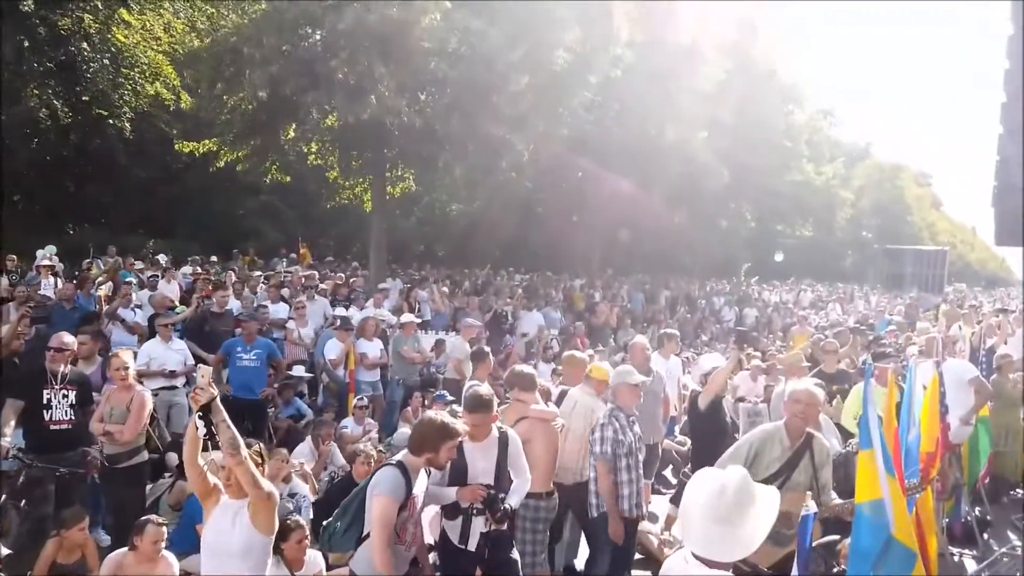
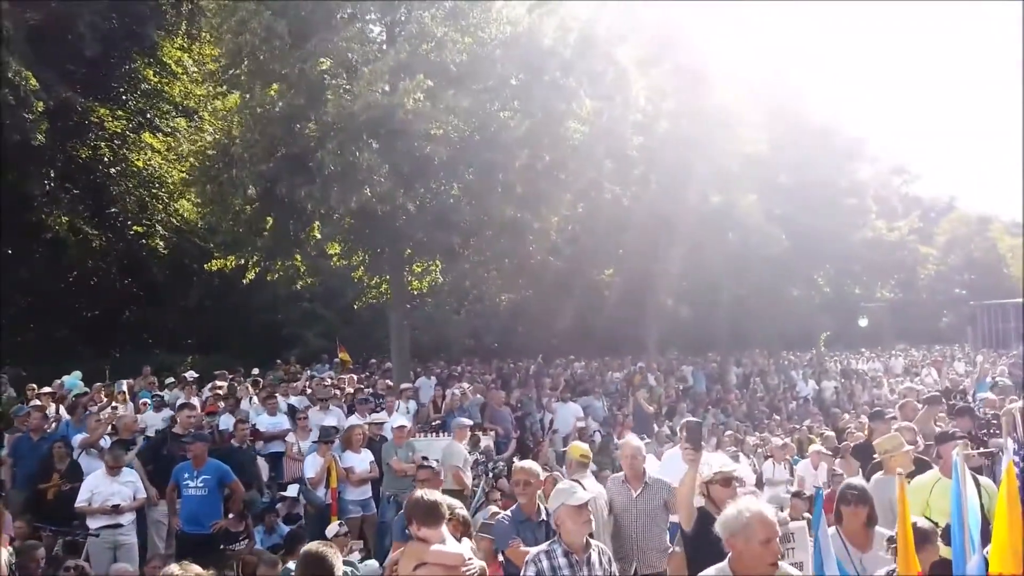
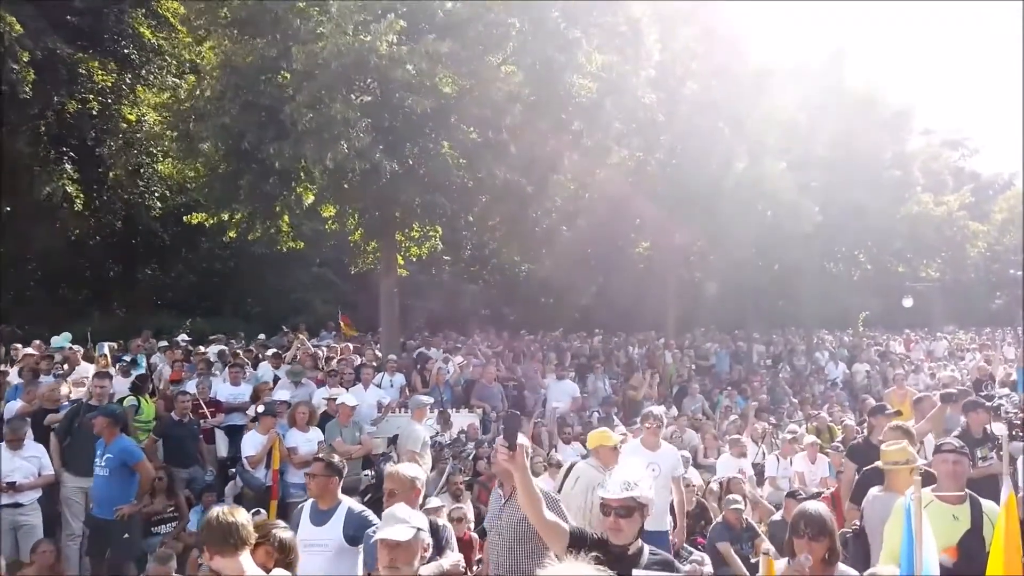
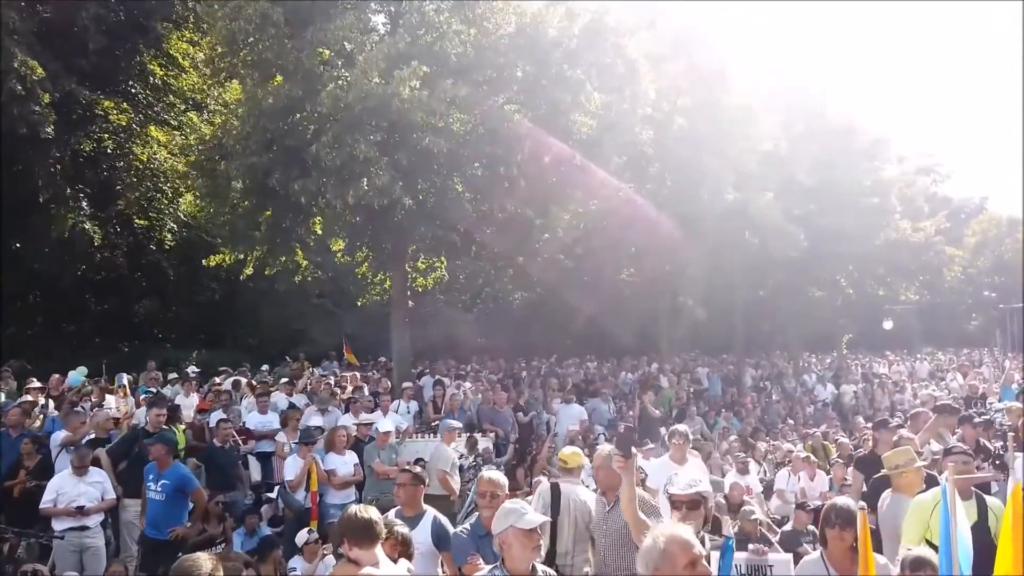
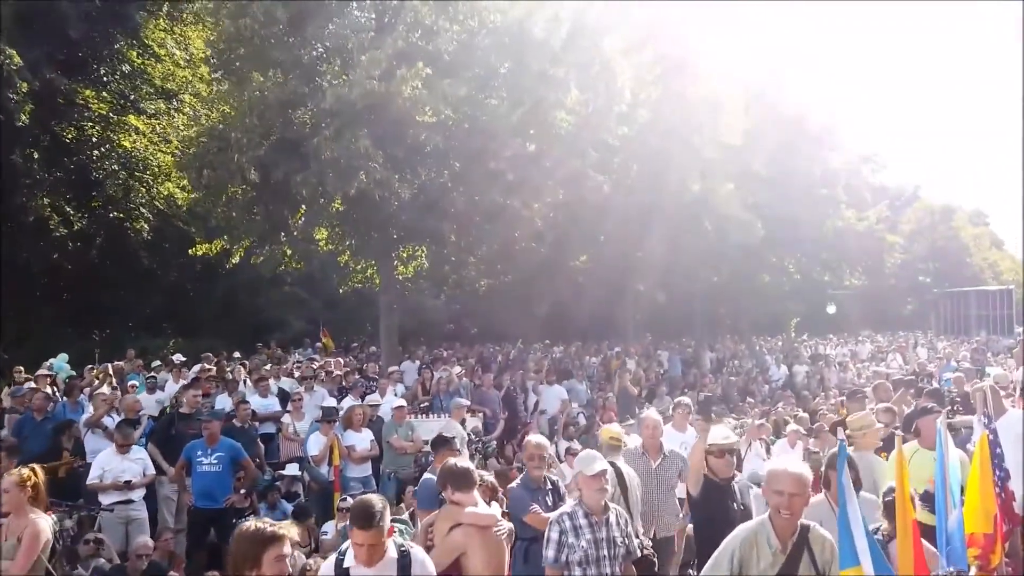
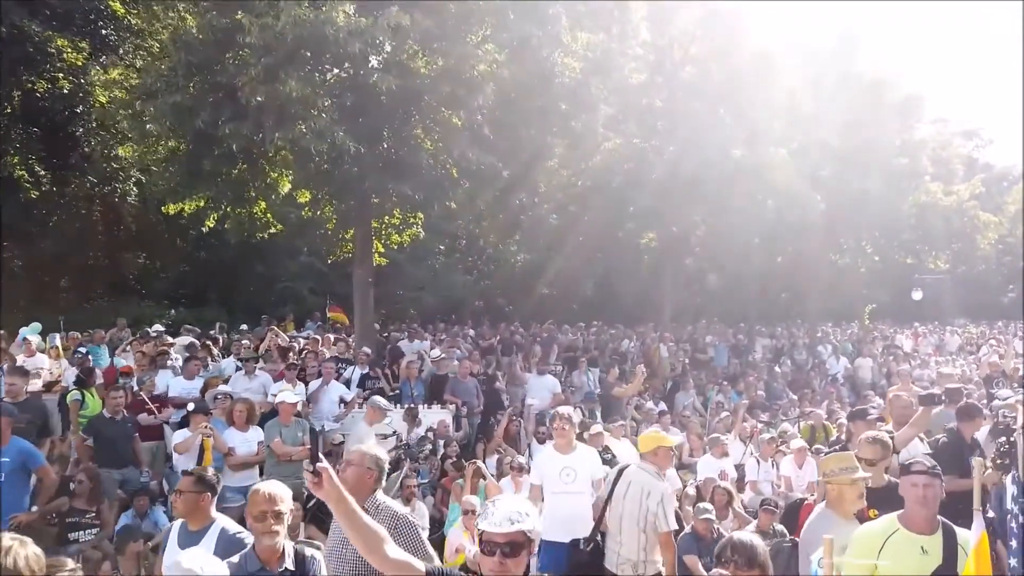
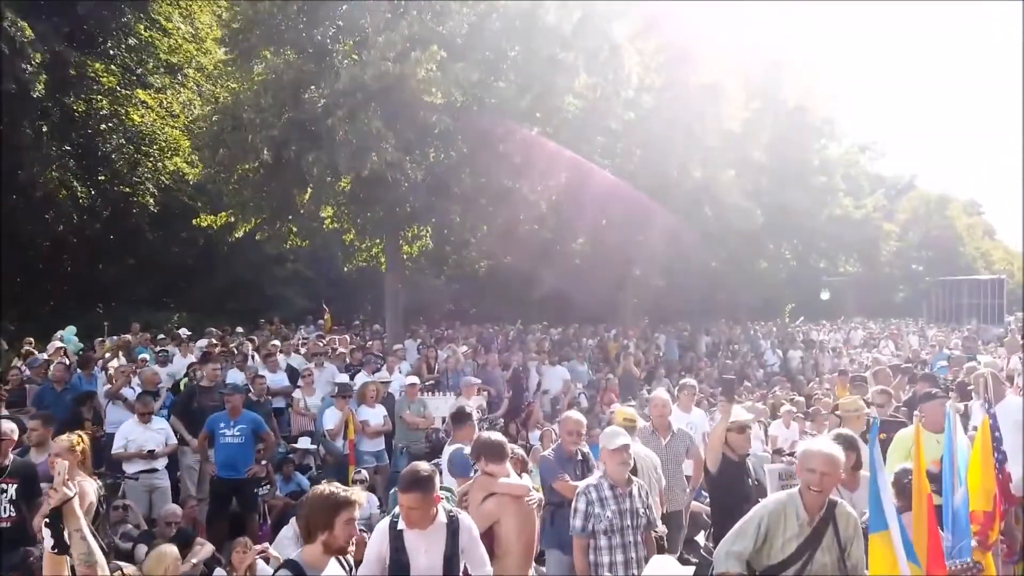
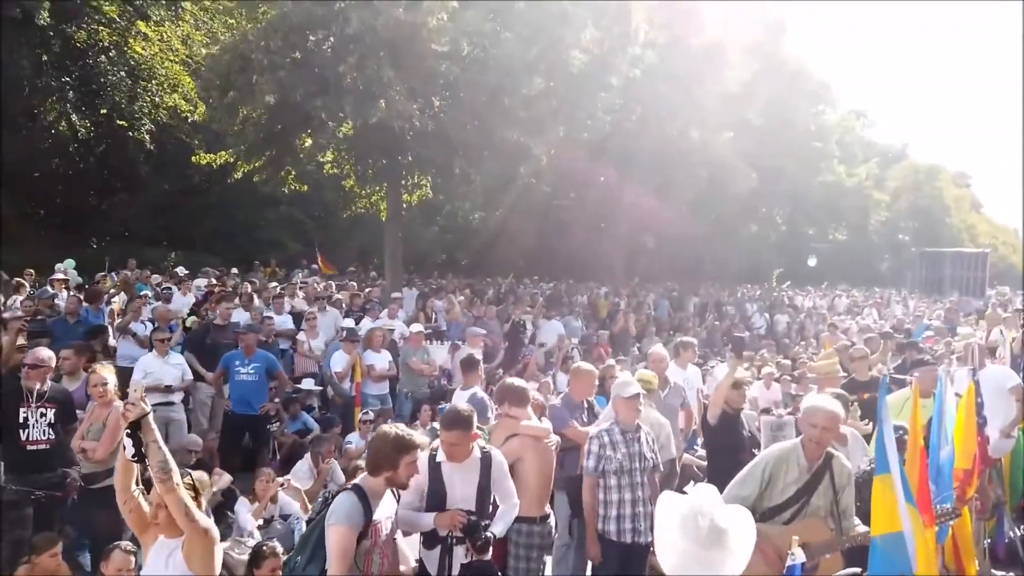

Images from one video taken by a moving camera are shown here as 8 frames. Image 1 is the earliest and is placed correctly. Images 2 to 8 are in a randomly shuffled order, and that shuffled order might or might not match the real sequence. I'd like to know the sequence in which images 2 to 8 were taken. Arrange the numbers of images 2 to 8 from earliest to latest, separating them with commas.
8, 7, 5, 2, 4, 3, 6
